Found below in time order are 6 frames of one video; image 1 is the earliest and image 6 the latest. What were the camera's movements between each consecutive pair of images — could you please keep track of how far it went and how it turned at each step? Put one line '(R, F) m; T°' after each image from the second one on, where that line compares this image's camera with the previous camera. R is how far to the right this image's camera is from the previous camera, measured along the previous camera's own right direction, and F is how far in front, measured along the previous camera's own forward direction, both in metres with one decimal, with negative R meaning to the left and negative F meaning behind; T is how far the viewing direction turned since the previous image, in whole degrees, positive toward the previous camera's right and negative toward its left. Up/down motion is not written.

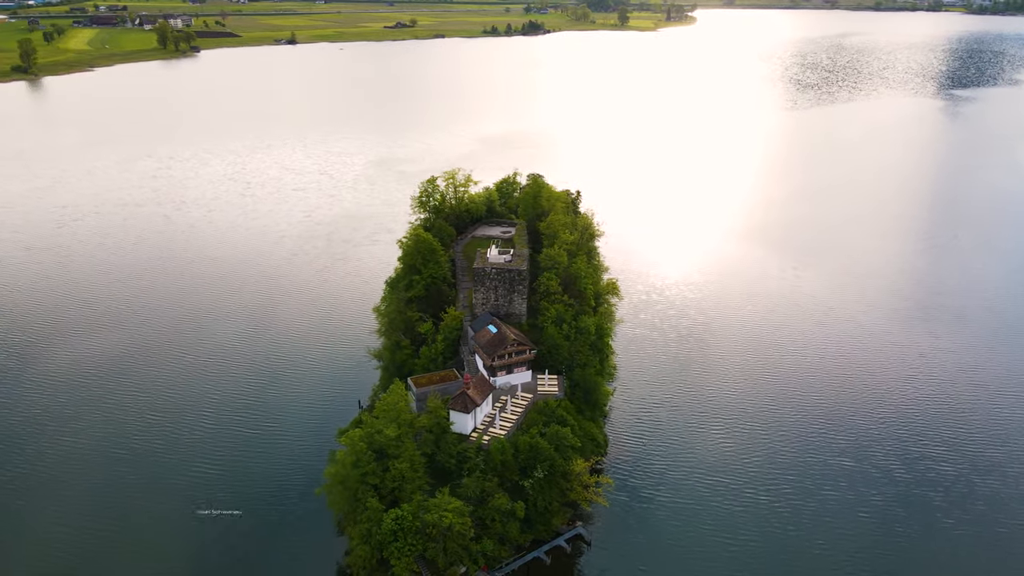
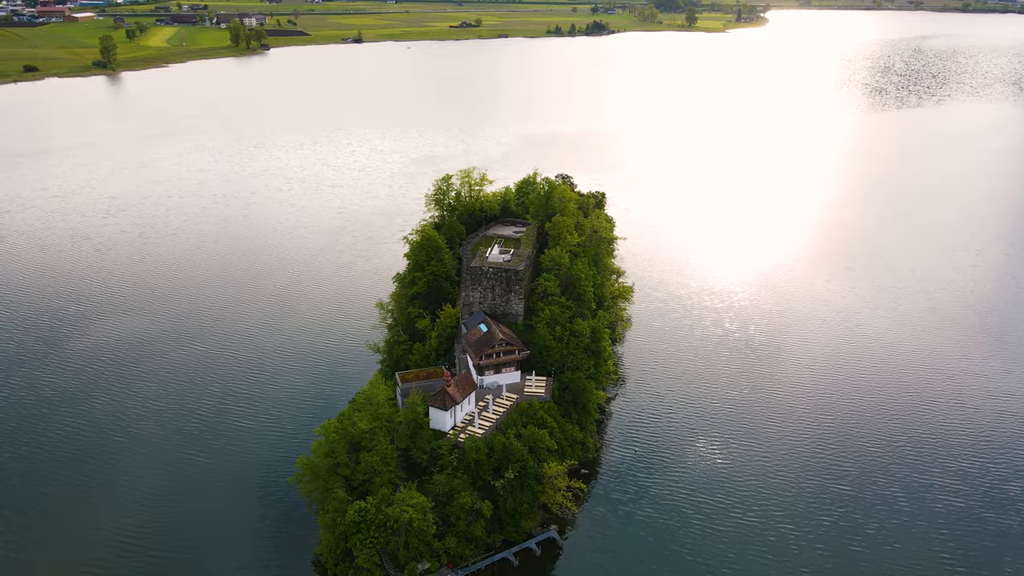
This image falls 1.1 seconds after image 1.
(+4.1, +0.2) m; -5°
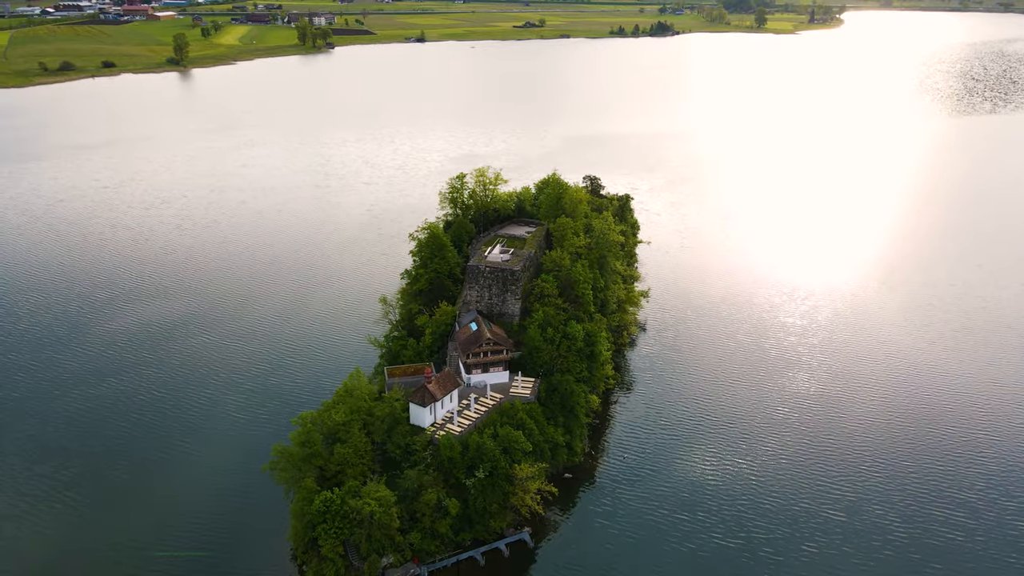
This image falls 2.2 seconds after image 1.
(+4.1, +0.2) m; -5°
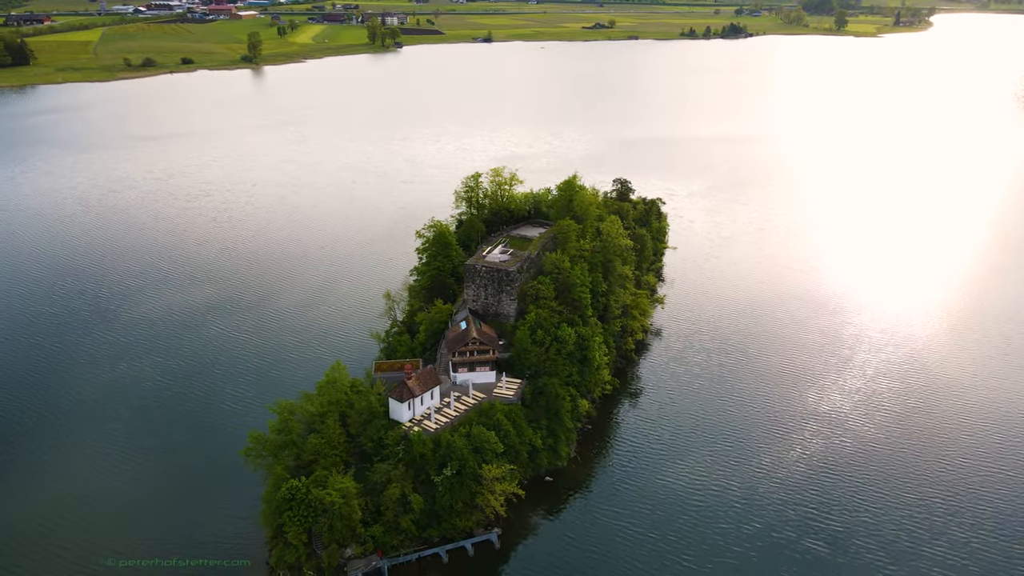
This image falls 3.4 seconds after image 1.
(+4.5, +0.2) m; -5°
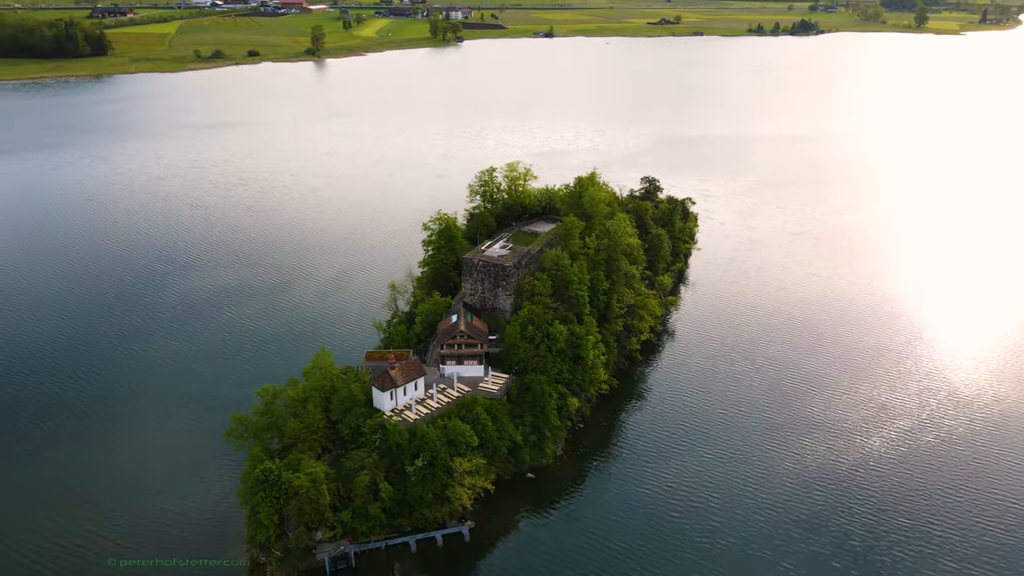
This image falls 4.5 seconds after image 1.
(+4.1, +0.2) m; -5°
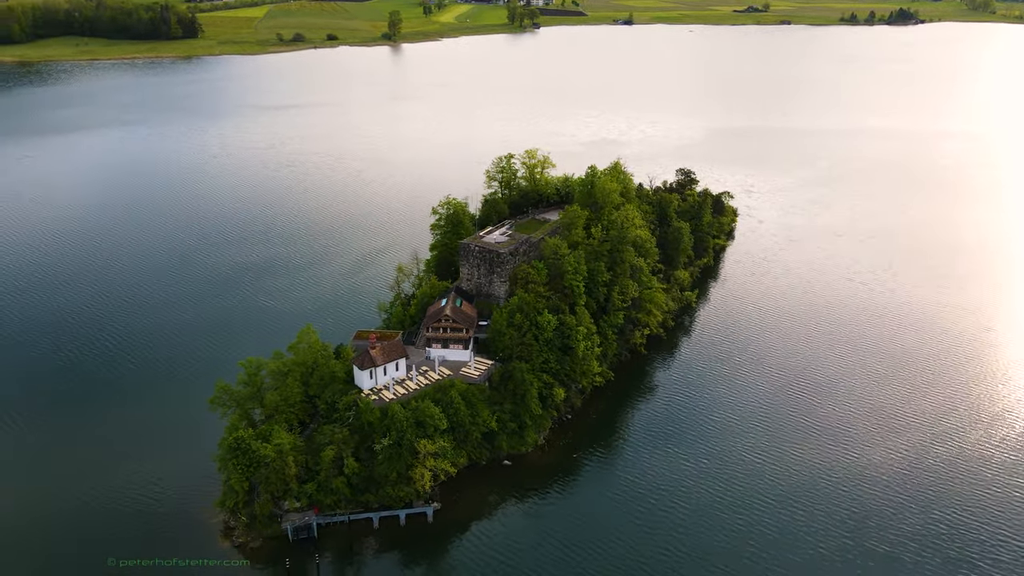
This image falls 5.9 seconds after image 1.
(+5.2, +0.4) m; -6°
